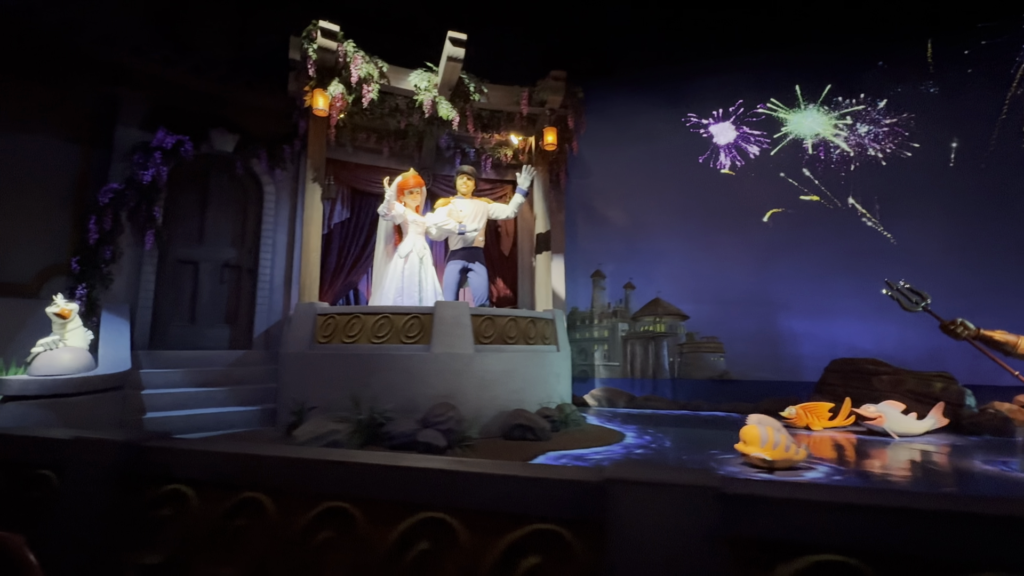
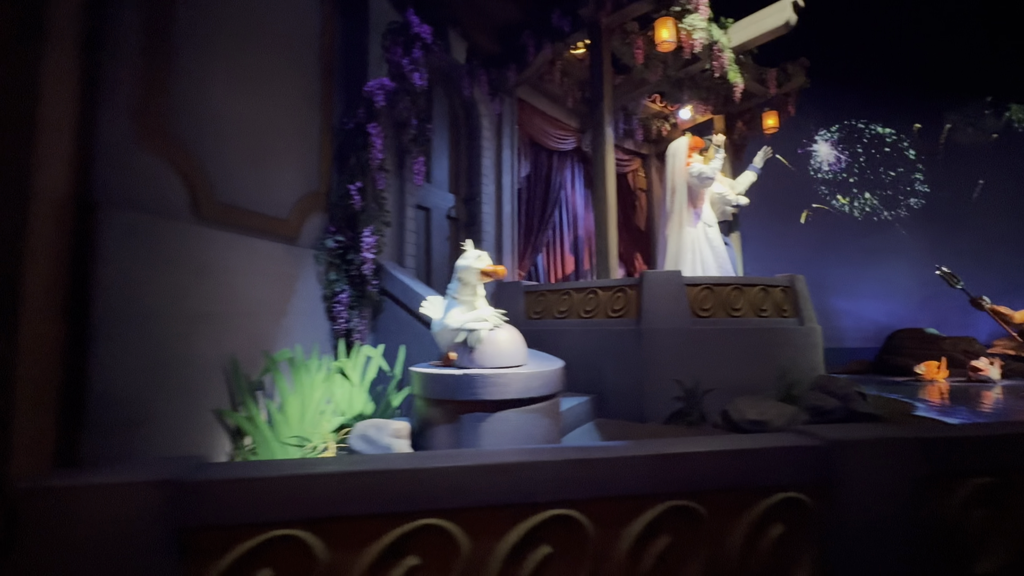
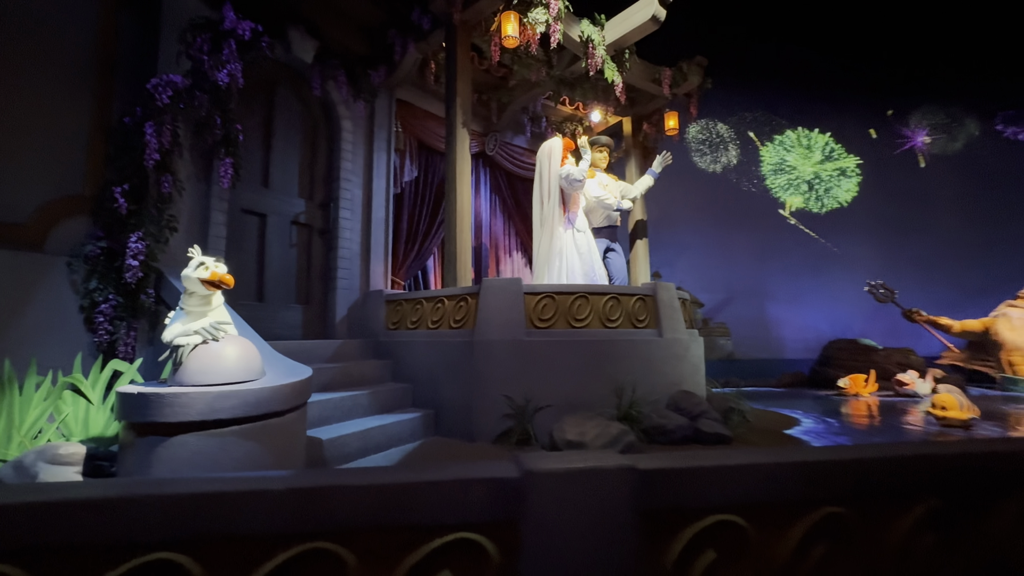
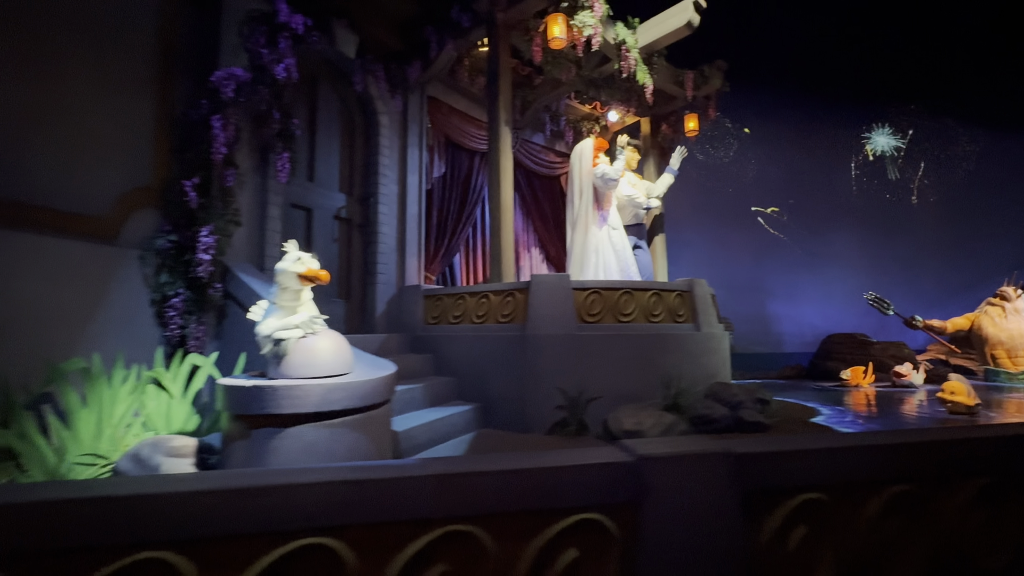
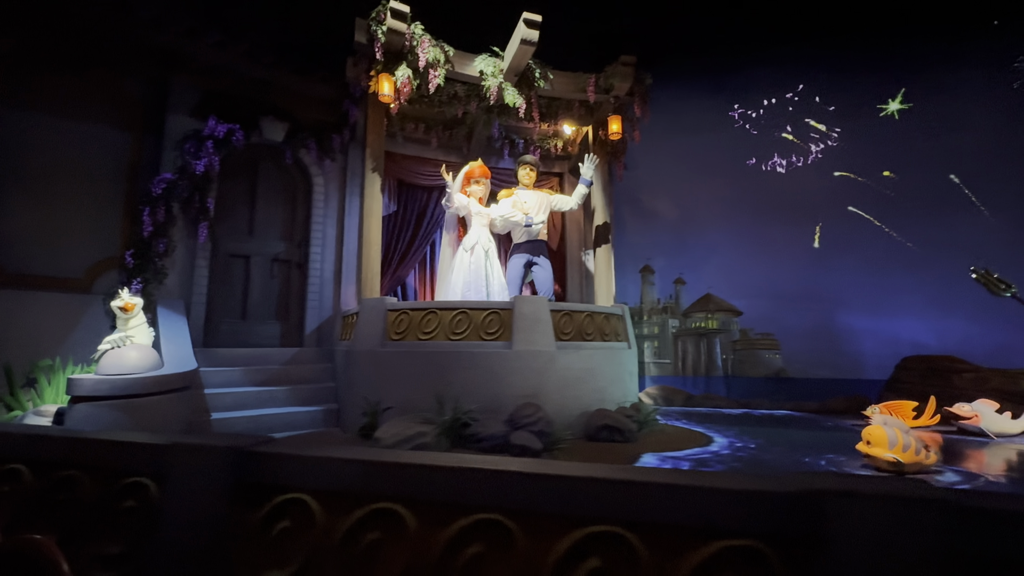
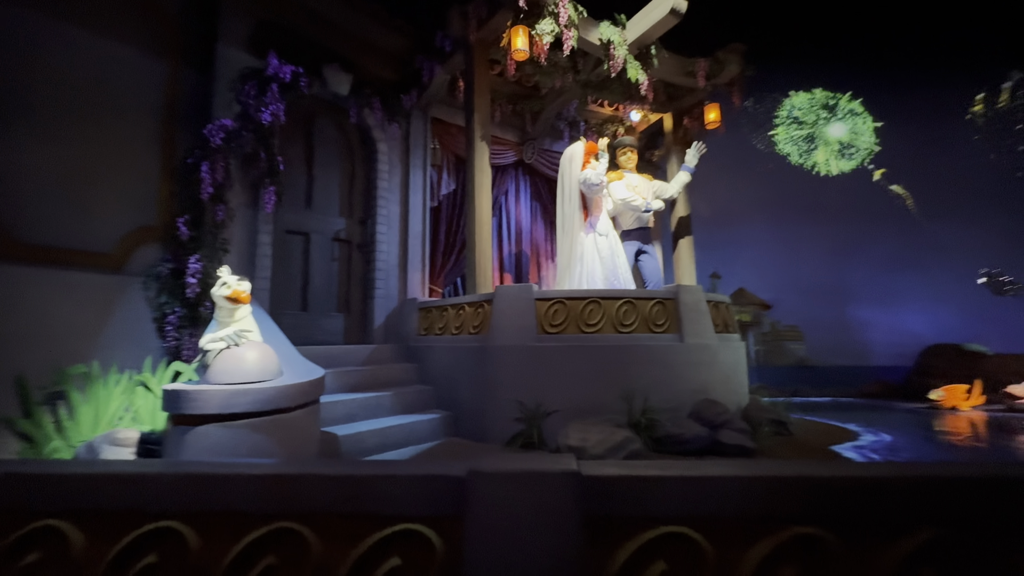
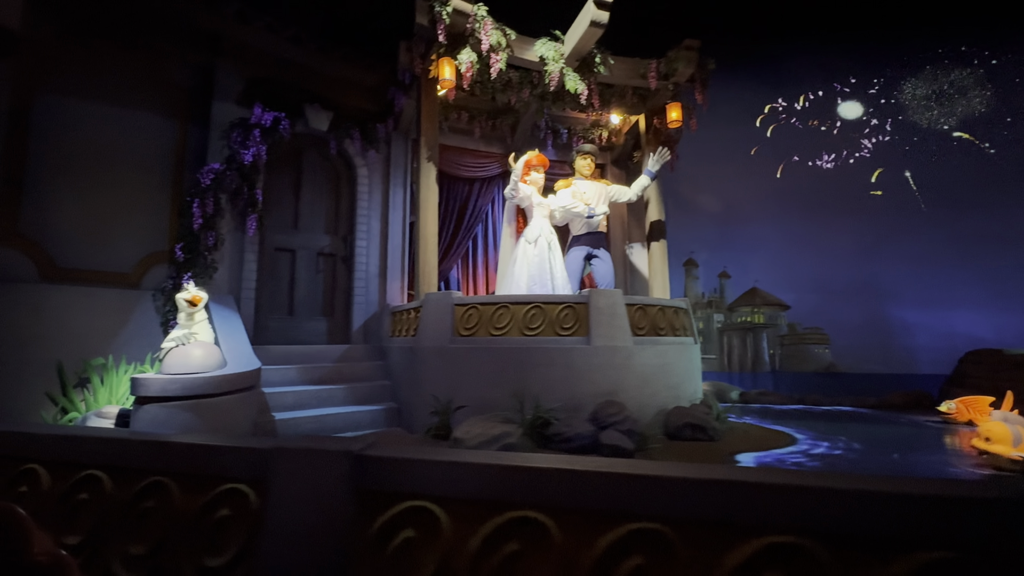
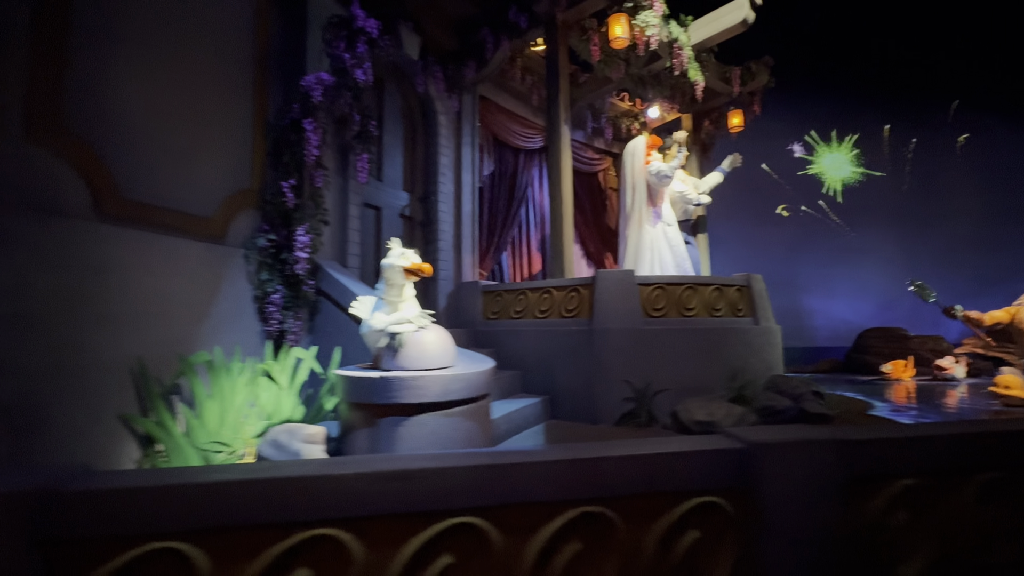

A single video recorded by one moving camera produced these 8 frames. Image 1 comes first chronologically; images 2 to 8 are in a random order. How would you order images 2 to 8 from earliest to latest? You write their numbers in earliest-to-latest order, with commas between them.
5, 7, 6, 3, 4, 8, 2
